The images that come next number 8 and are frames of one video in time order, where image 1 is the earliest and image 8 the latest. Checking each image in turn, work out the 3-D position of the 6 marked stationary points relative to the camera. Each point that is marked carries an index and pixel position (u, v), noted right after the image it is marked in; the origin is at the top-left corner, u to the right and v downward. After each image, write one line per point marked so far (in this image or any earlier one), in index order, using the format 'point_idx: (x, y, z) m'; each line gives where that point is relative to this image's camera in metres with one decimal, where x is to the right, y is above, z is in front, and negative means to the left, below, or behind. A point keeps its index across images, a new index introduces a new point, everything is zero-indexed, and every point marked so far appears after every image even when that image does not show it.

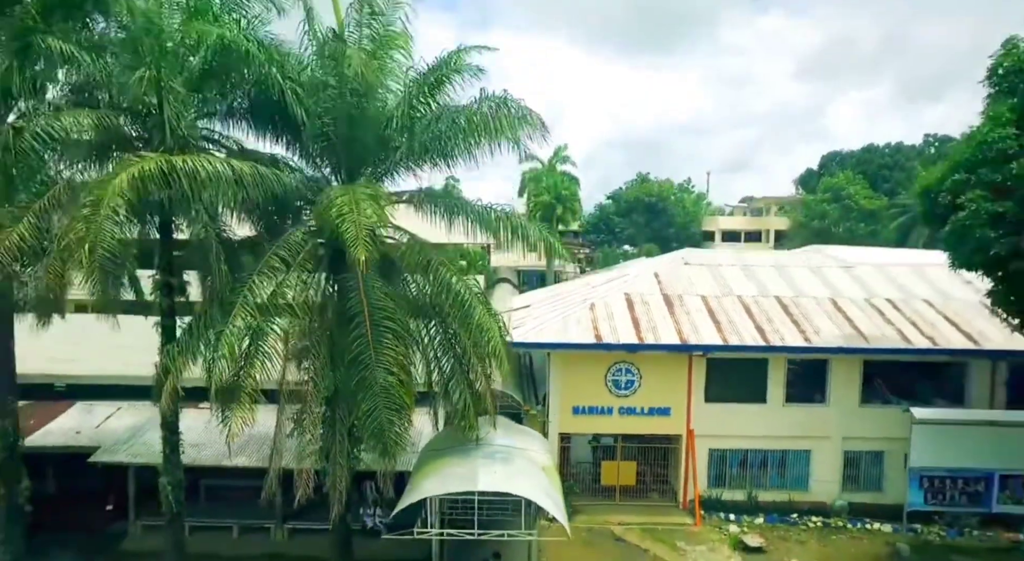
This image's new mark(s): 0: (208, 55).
0: (-4.3, +3.2, +9.1) m
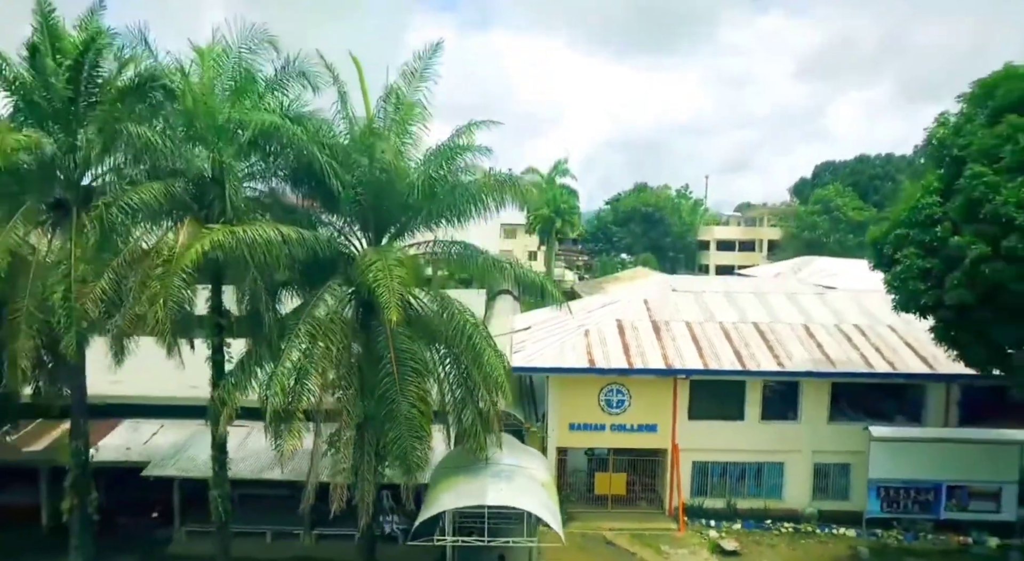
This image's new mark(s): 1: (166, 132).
0: (-4.3, +2.4, +10.8) m
1: (-6.0, +2.5, +11.2) m
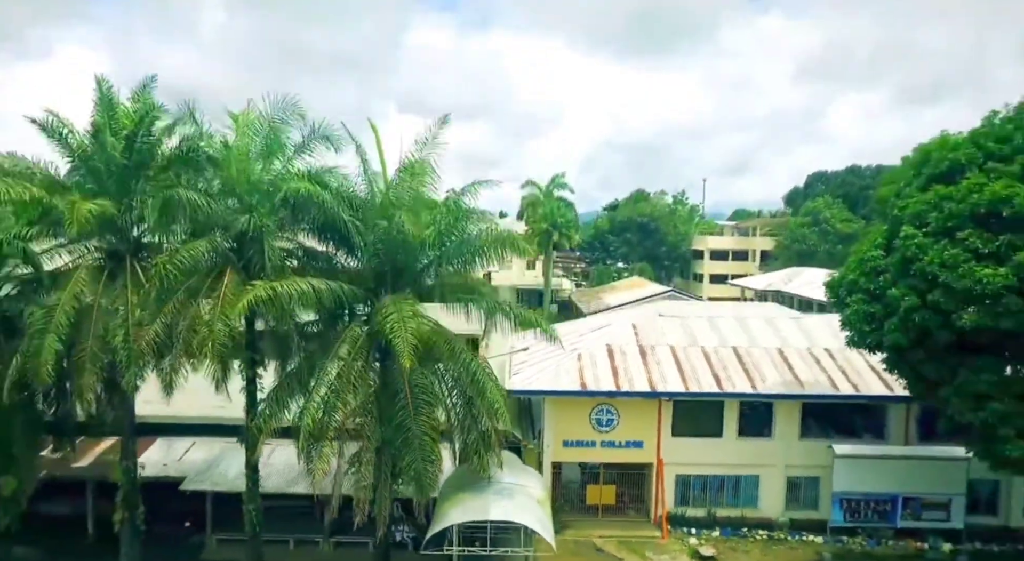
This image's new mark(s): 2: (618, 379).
0: (-4.3, +1.6, +12.4) m
1: (-6.0, +1.7, +12.8) m
2: (+3.0, -2.8, +18.3) m
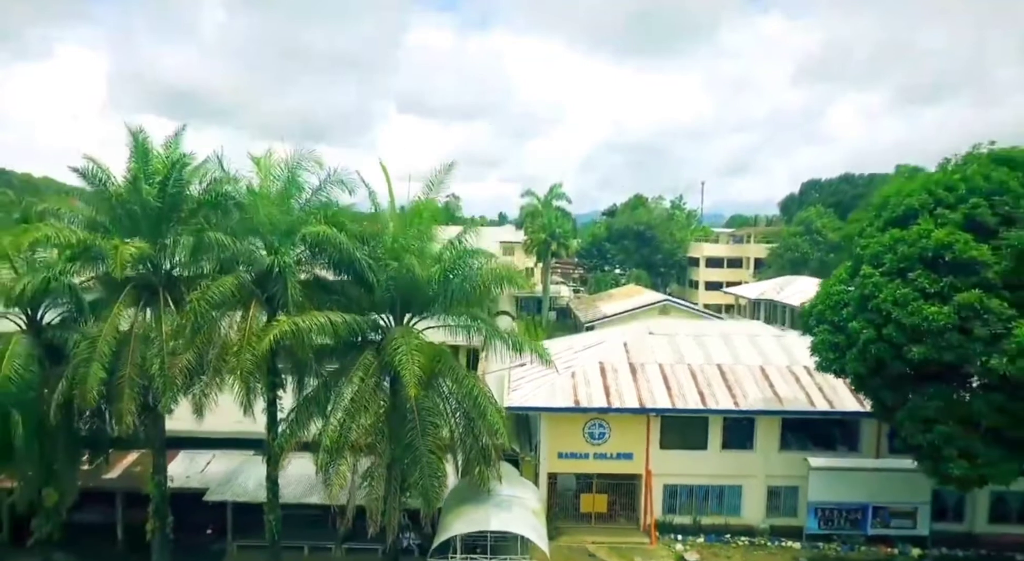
0: (-4.3, +0.9, +13.8) m
1: (-6.1, +1.0, +14.2) m
2: (+3.0, -3.5, +19.6) m
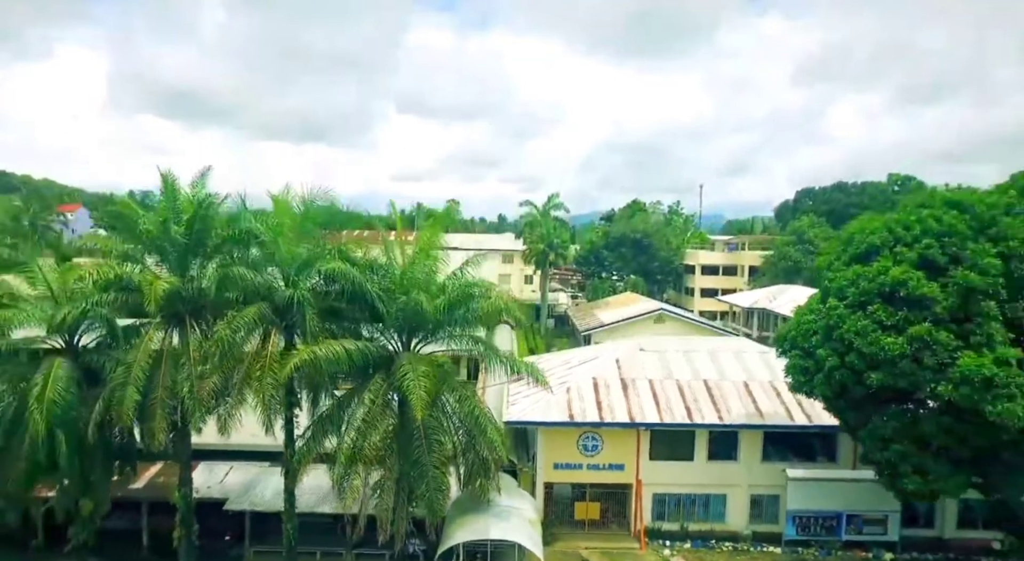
0: (-4.4, +0.2, +15.1) m
1: (-6.1, +0.3, +15.5) m
2: (+2.9, -4.2, +20.9) m
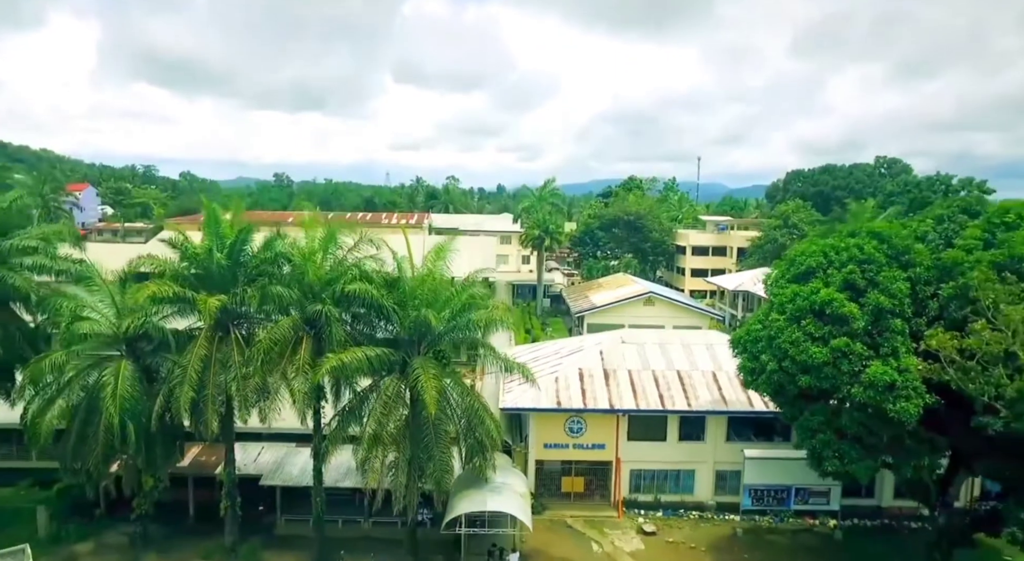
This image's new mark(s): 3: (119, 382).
0: (-4.6, -0.3, +17.9) m
1: (-6.3, -0.2, +18.3) m
2: (+2.7, -4.4, +23.9) m
3: (-10.7, -2.8, +17.4) m
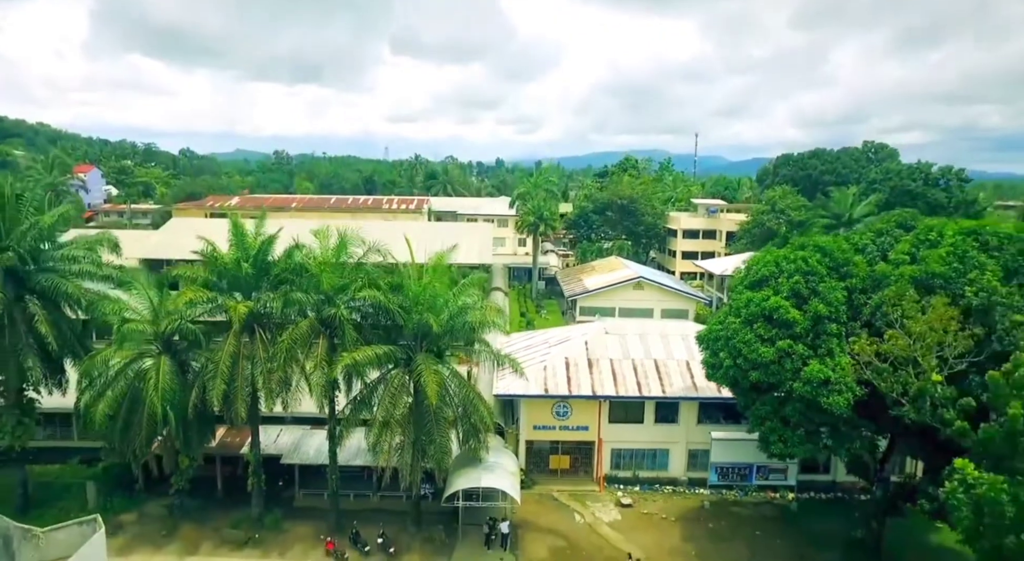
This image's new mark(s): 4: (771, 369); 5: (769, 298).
0: (-4.9, -0.5, +20.4) m
1: (-6.6, -0.4, +20.7) m
2: (+2.4, -4.4, +26.6) m
3: (-11.0, -3.0, +20.0) m
4: (+7.6, -2.6, +18.8) m
5: (+7.8, -0.5, +19.3) m
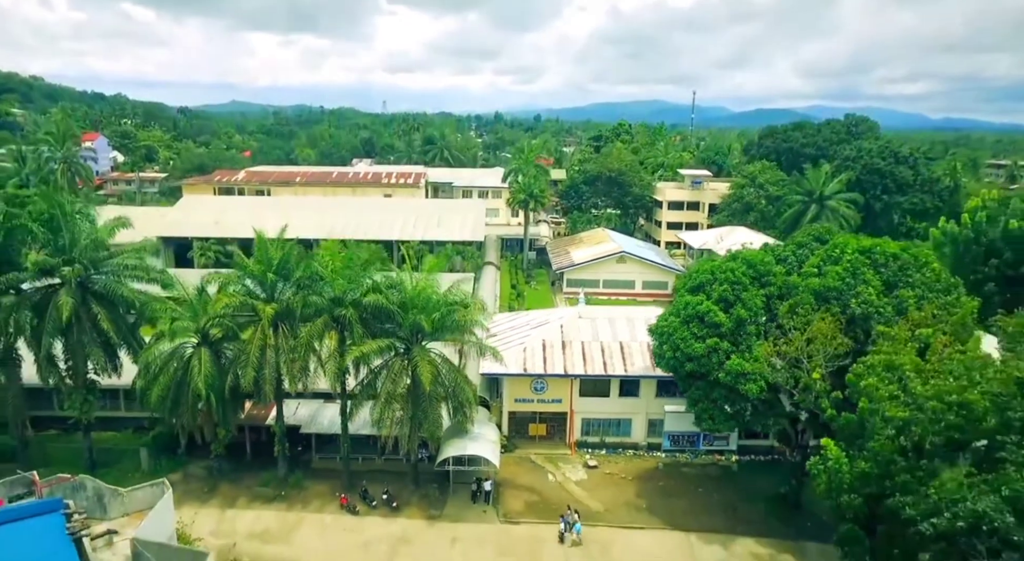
0: (-5.6, -0.7, +24.5) m
1: (-7.4, -0.5, +24.8) m
2: (+1.6, -4.1, +31.0) m
3: (-11.7, -3.2, +24.3) m
4: (+6.8, -2.9, +23.0) m
5: (+7.0, -0.8, +23.4) m
